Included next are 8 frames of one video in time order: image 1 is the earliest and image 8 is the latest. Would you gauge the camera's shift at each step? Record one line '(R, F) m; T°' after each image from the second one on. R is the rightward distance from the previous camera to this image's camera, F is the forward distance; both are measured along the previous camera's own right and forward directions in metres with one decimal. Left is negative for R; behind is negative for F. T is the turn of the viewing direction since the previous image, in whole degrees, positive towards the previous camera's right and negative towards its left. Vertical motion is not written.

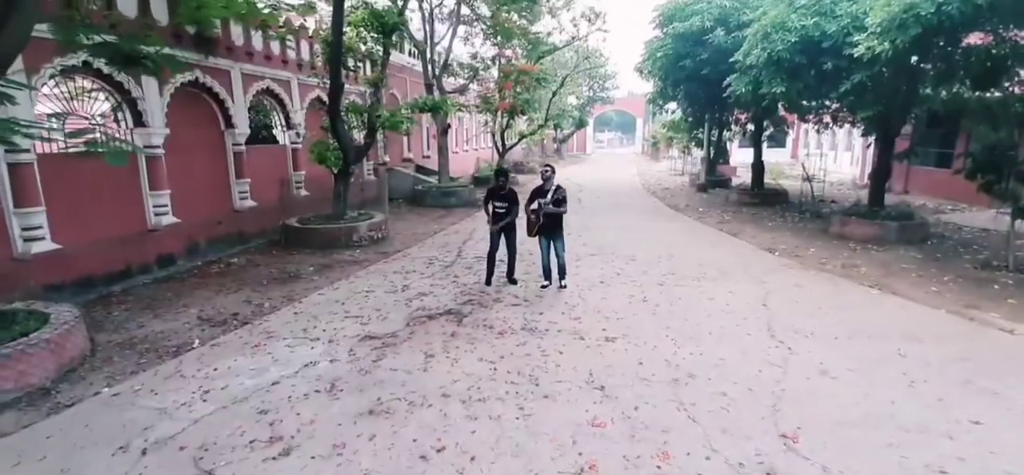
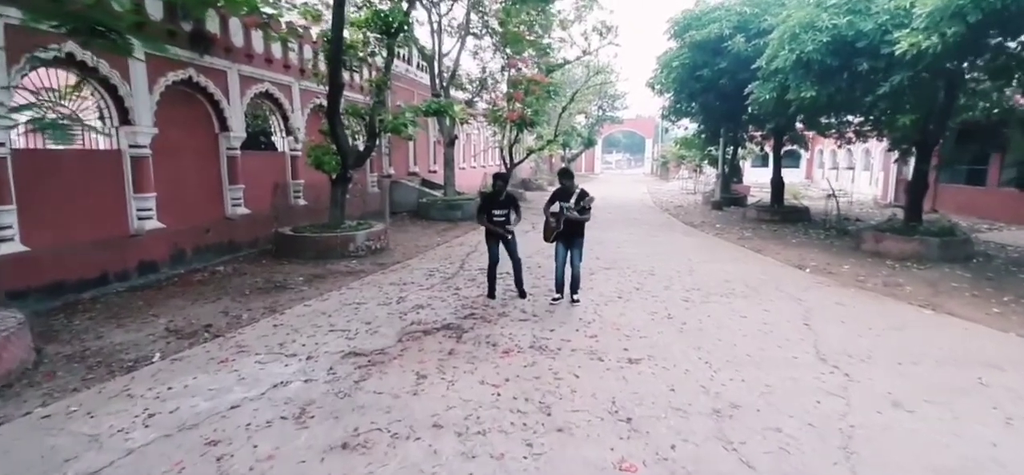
(0.0, +0.7) m; -1°
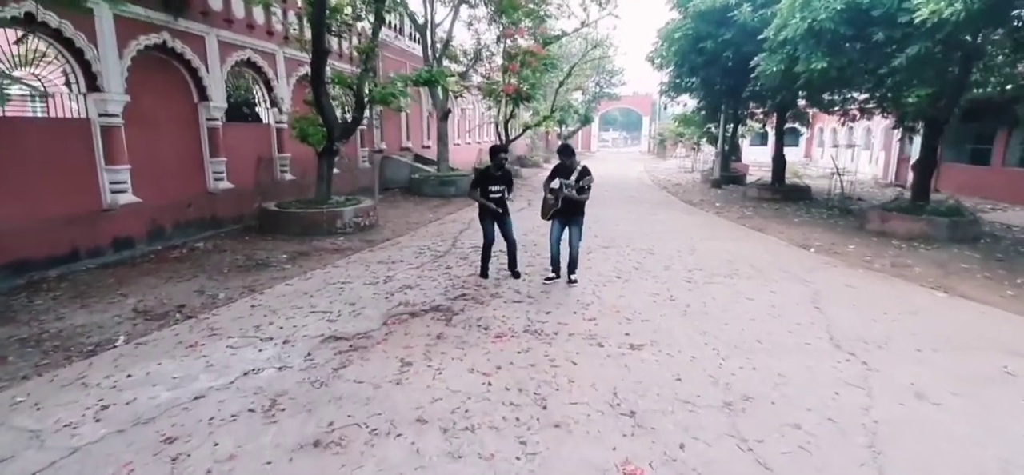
(0.0, +0.4) m; +1°
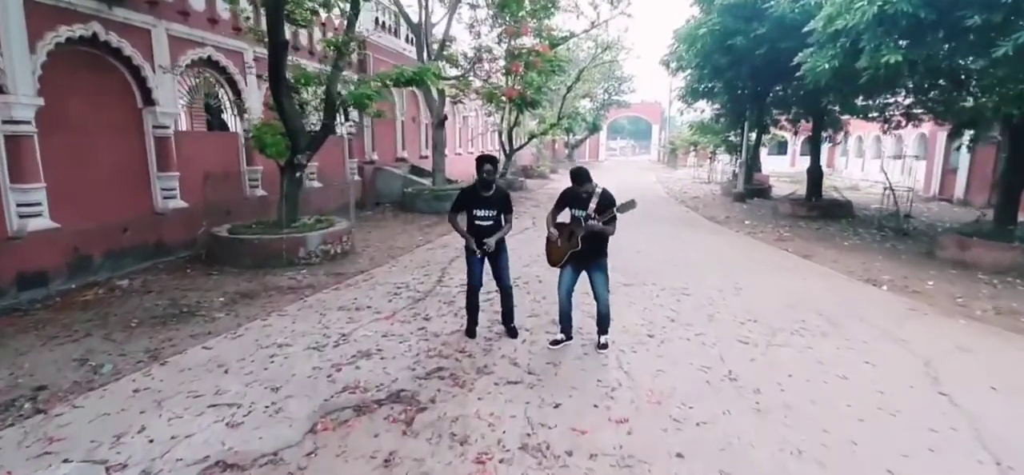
(+0.1, +1.6) m; -1°
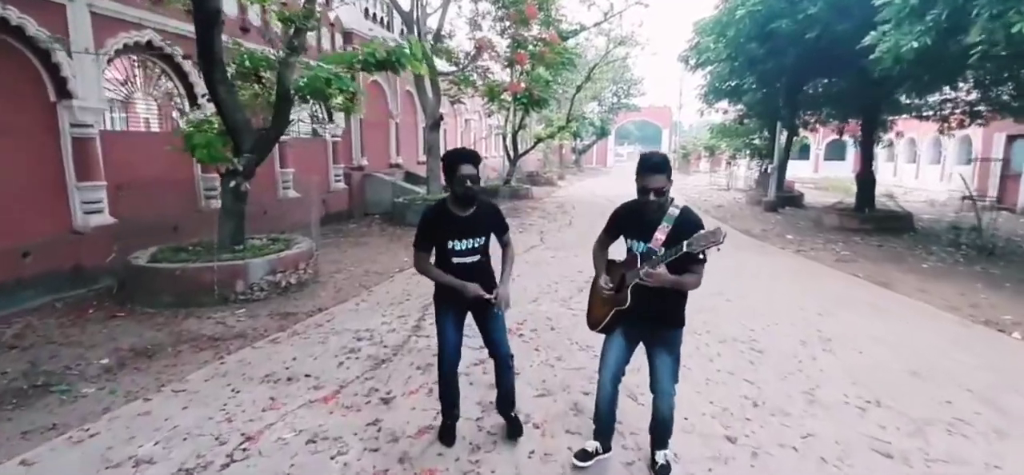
(0.0, +1.7) m; -1°
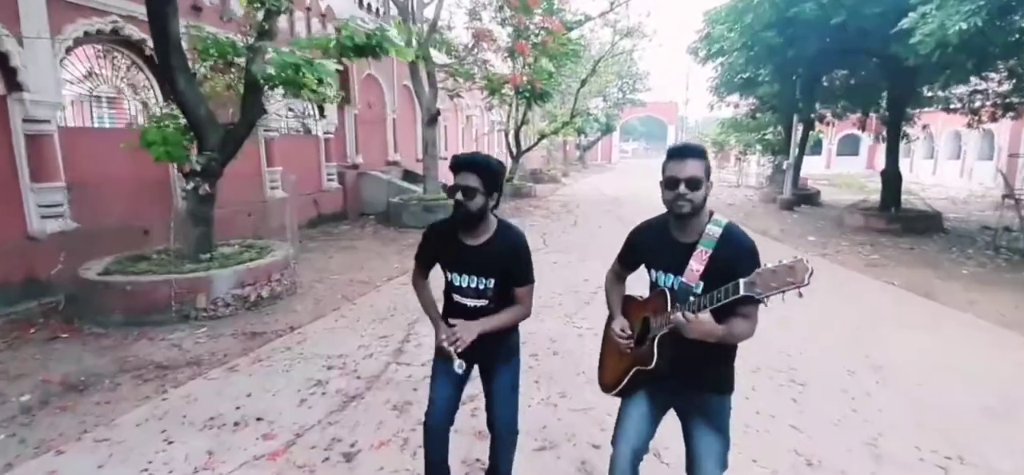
(+0.1, +0.7) m; 0°
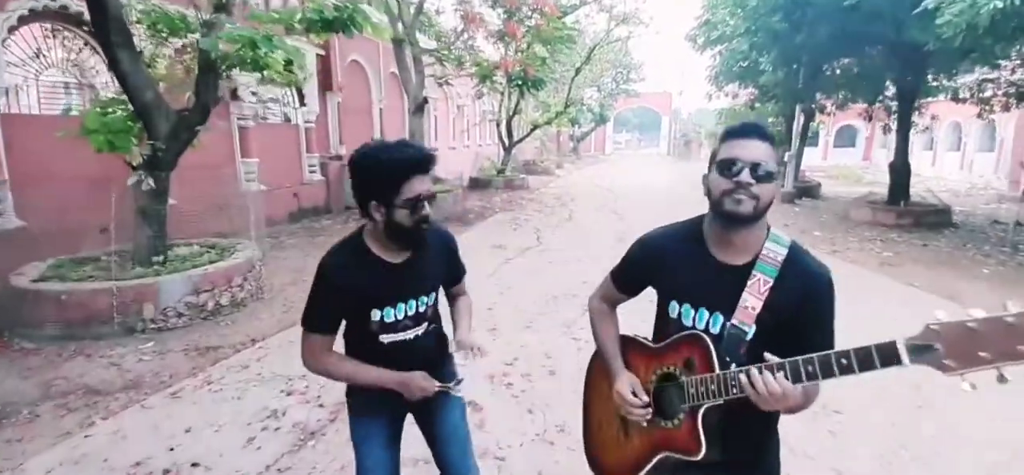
(0.0, +0.6) m; +1°
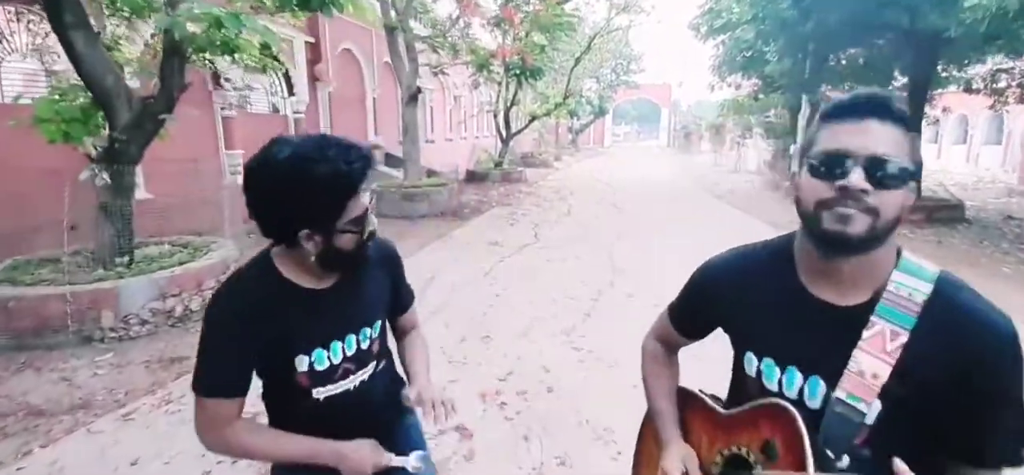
(0.0, +0.4) m; 0°
